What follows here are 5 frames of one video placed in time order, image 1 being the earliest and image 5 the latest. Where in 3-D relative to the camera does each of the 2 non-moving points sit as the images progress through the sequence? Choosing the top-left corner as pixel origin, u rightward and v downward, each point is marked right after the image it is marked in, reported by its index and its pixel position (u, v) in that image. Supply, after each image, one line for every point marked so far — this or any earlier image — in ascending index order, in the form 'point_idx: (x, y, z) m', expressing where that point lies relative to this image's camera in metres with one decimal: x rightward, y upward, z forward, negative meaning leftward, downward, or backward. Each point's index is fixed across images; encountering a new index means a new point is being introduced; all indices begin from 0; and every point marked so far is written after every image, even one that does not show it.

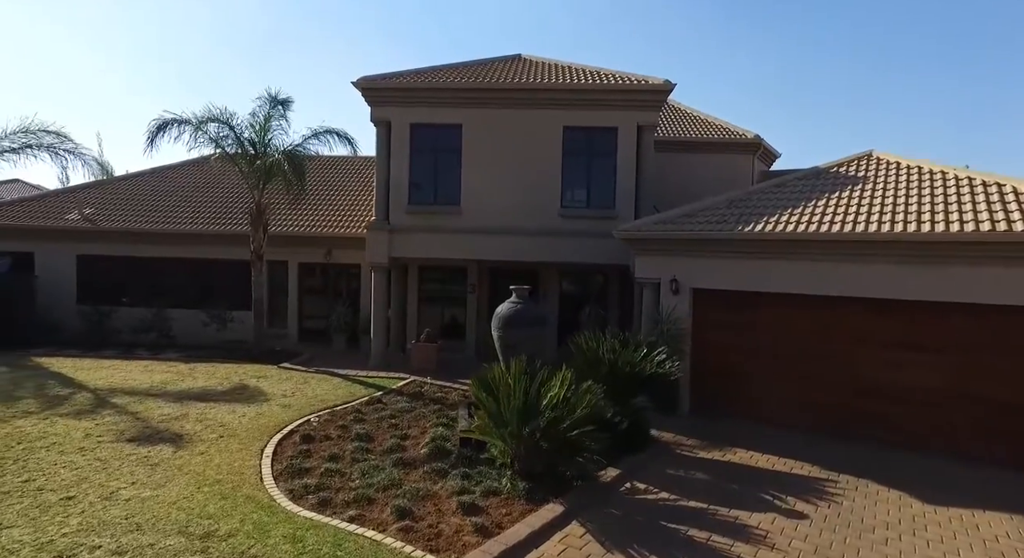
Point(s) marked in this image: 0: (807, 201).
0: (+5.9, +1.6, +12.8) m
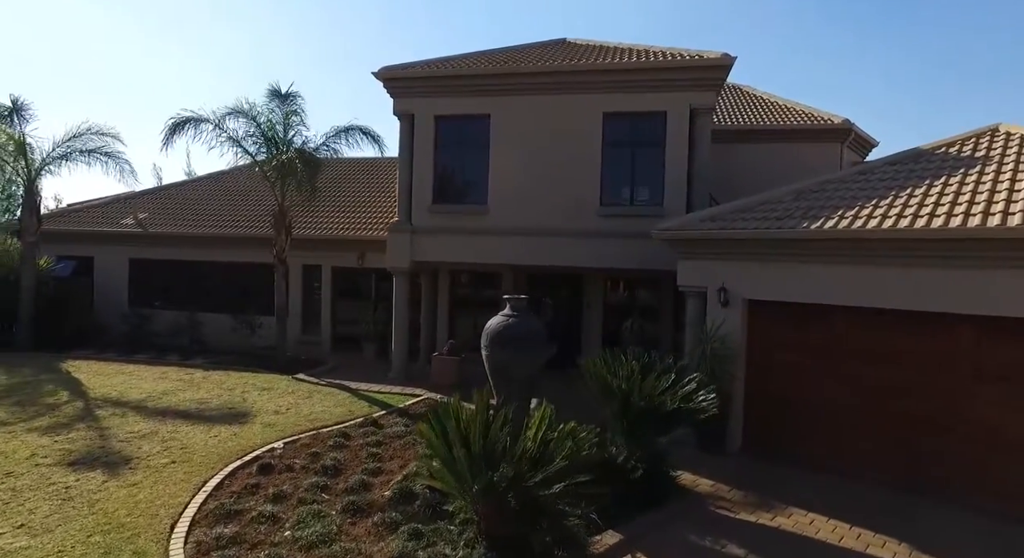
0: (+6.0, +1.4, +10.1) m
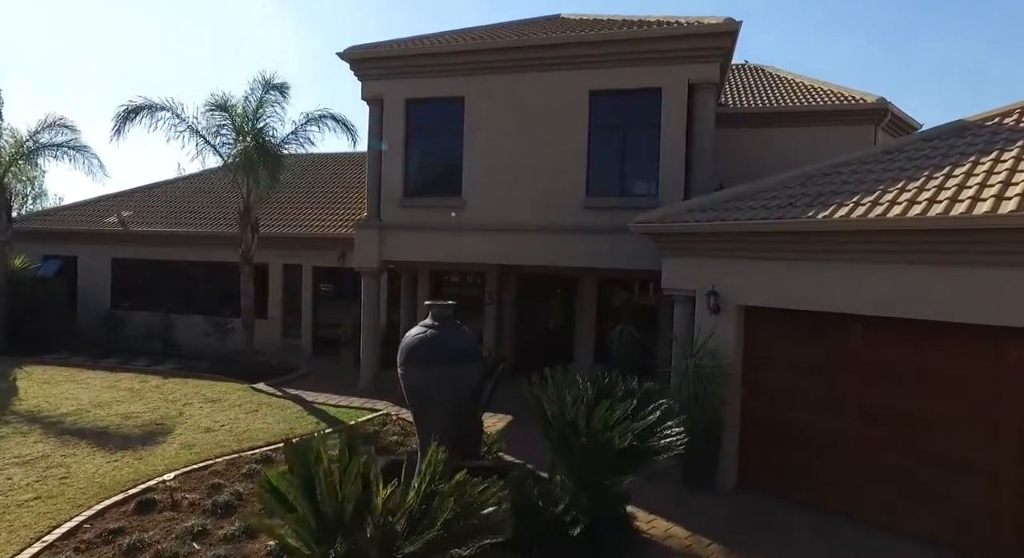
0: (+5.2, +1.4, +8.1) m
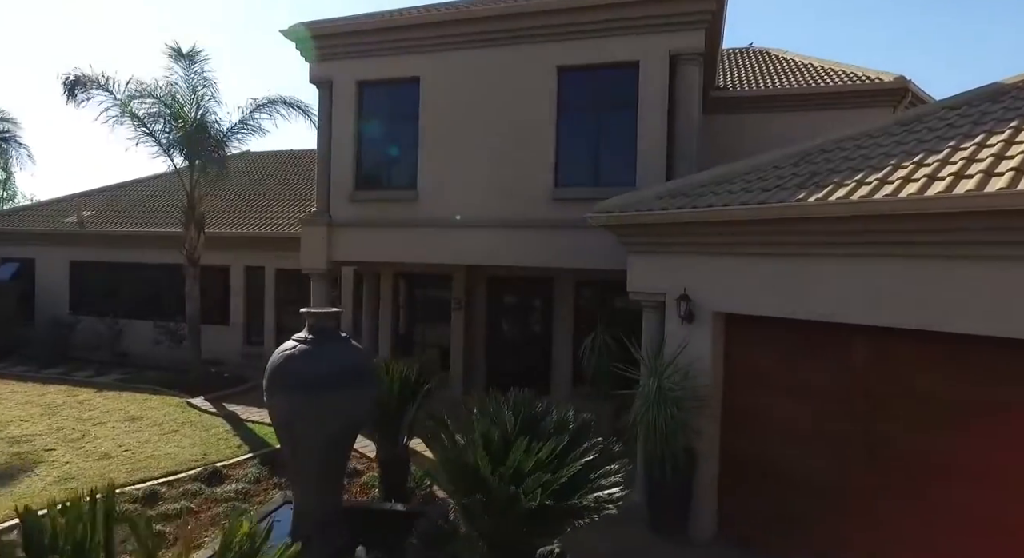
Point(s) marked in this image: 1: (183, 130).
0: (+4.3, +1.4, +6.4) m
1: (-7.1, +3.2, +13.9) m
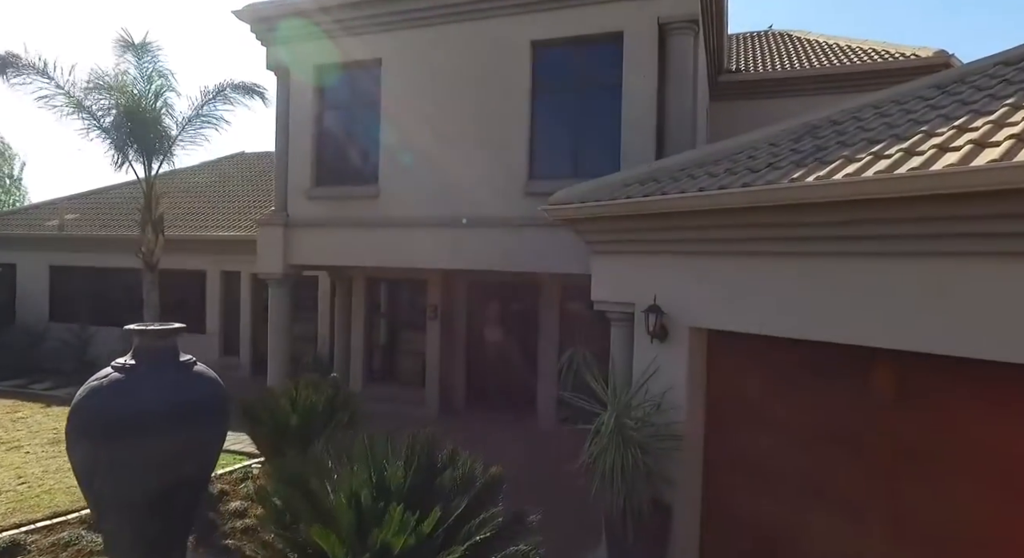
0: (+3.6, +1.3, +4.7) m
1: (-7.5, +3.1, +12.8) m
